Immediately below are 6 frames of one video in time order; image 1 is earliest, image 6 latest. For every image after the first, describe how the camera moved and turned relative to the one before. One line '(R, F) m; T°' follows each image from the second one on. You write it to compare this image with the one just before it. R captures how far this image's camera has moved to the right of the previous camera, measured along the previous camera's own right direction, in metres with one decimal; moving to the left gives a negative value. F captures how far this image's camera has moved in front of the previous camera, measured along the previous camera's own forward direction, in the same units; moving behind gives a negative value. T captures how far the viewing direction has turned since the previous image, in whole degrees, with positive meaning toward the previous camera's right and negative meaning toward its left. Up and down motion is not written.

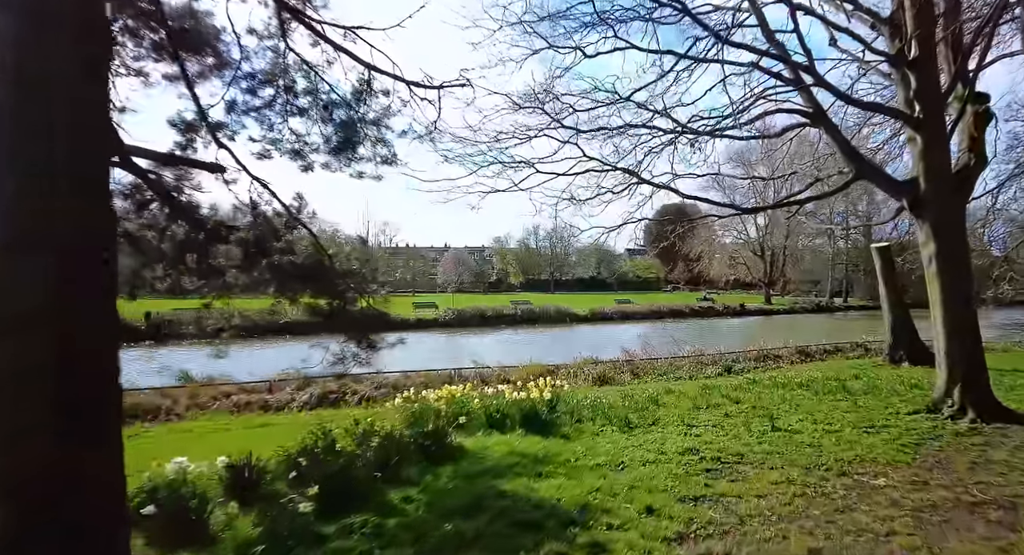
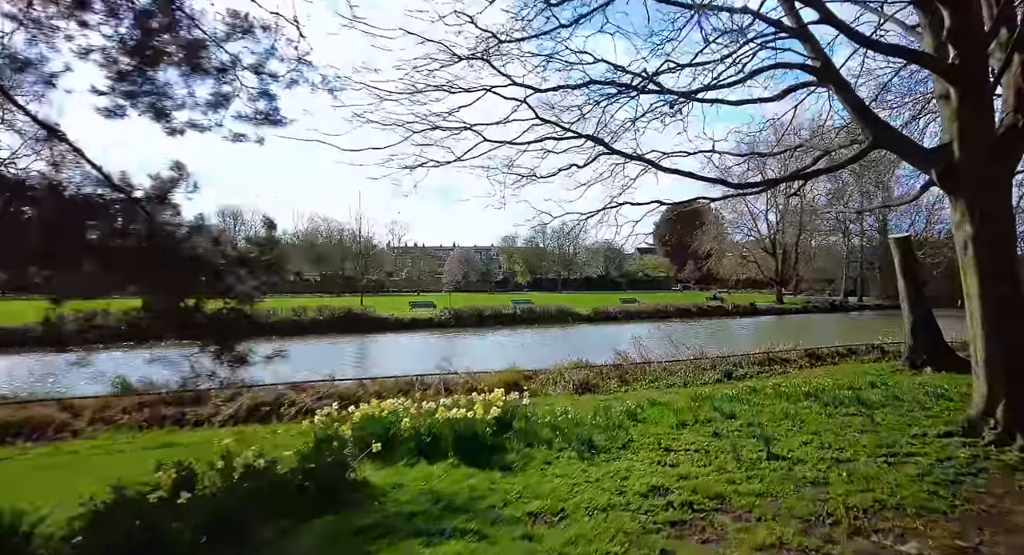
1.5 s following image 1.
(+0.7, +1.1) m; -1°
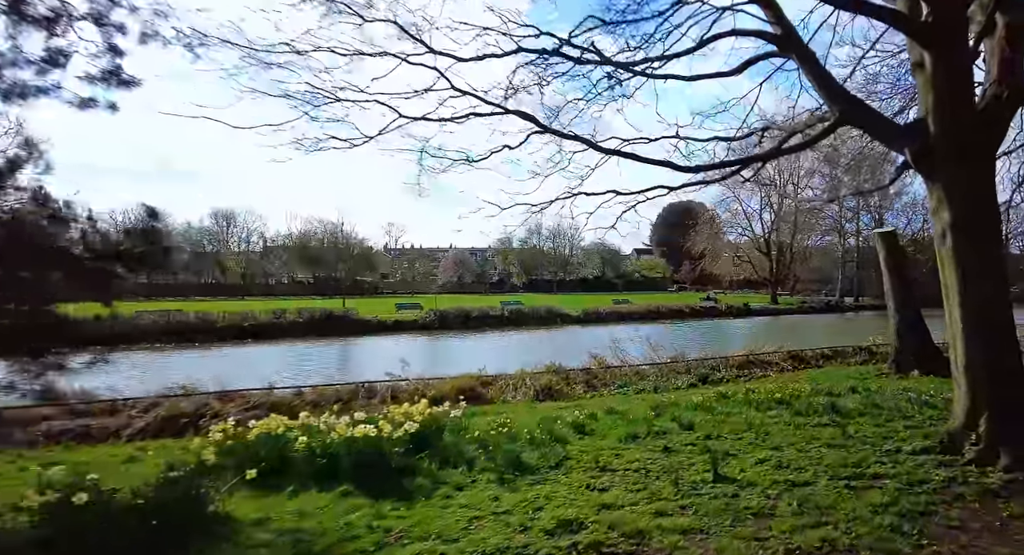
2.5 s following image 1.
(+0.7, +0.7) m; 0°
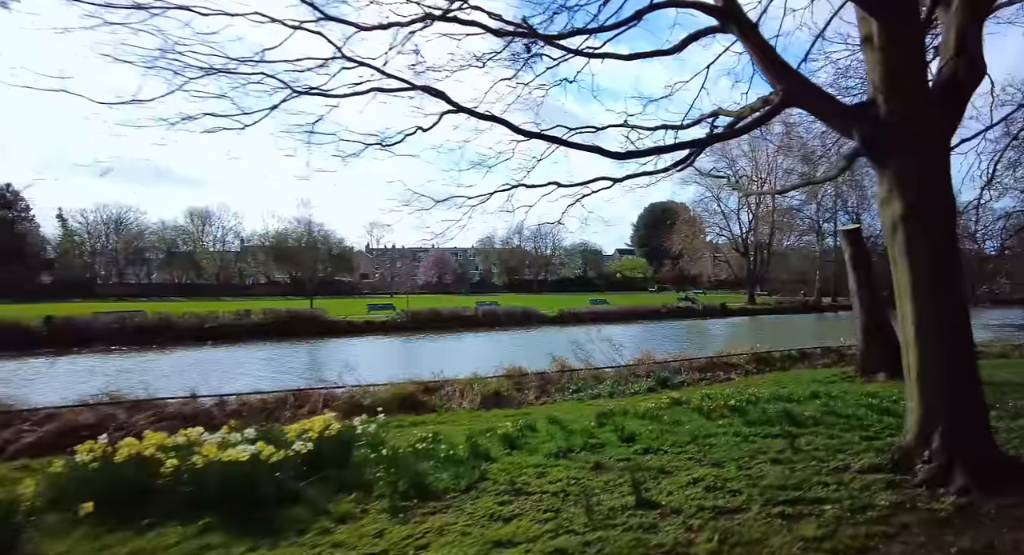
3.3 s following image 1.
(+0.6, +0.5) m; +2°
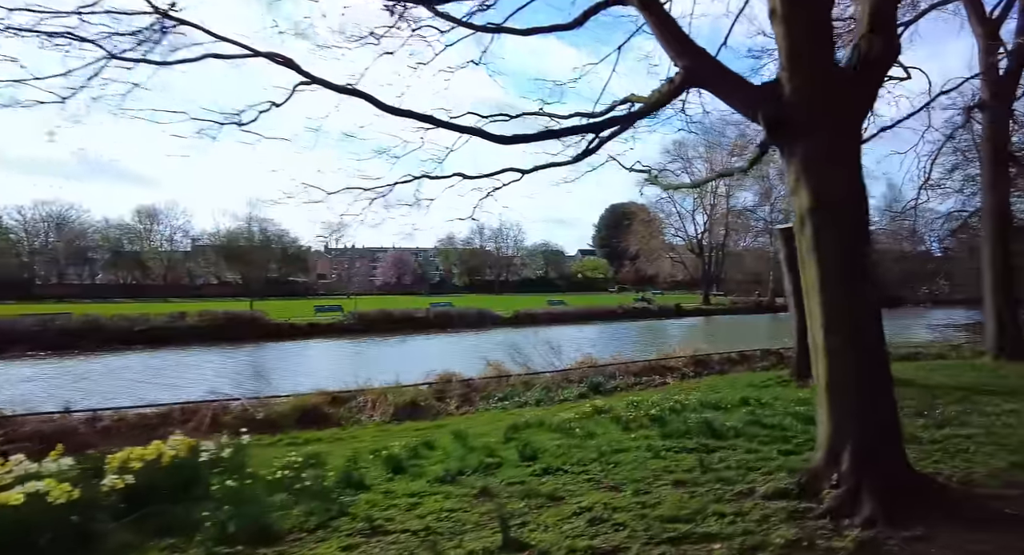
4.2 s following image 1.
(+0.7, +0.6) m; +4°
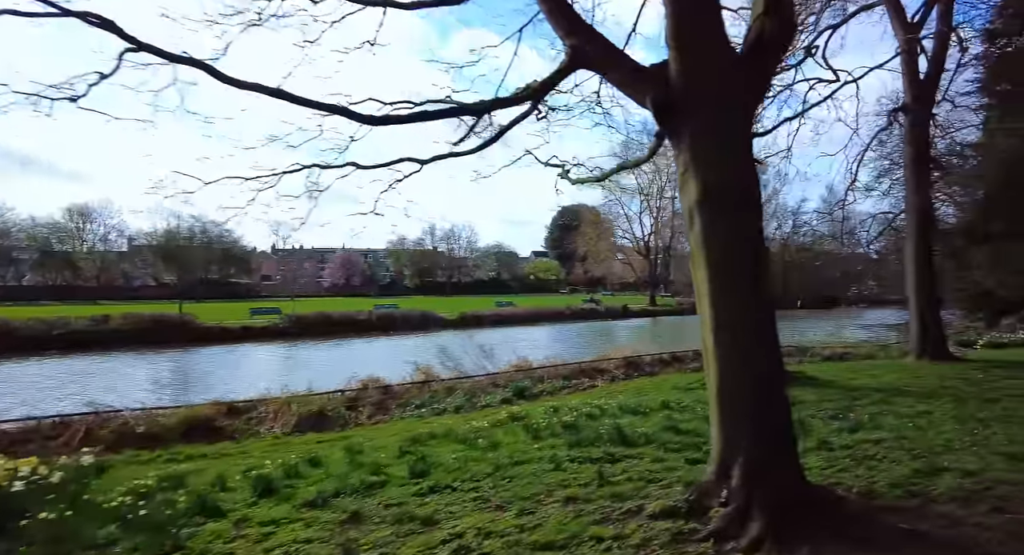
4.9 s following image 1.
(+0.6, +0.4) m; +5°
